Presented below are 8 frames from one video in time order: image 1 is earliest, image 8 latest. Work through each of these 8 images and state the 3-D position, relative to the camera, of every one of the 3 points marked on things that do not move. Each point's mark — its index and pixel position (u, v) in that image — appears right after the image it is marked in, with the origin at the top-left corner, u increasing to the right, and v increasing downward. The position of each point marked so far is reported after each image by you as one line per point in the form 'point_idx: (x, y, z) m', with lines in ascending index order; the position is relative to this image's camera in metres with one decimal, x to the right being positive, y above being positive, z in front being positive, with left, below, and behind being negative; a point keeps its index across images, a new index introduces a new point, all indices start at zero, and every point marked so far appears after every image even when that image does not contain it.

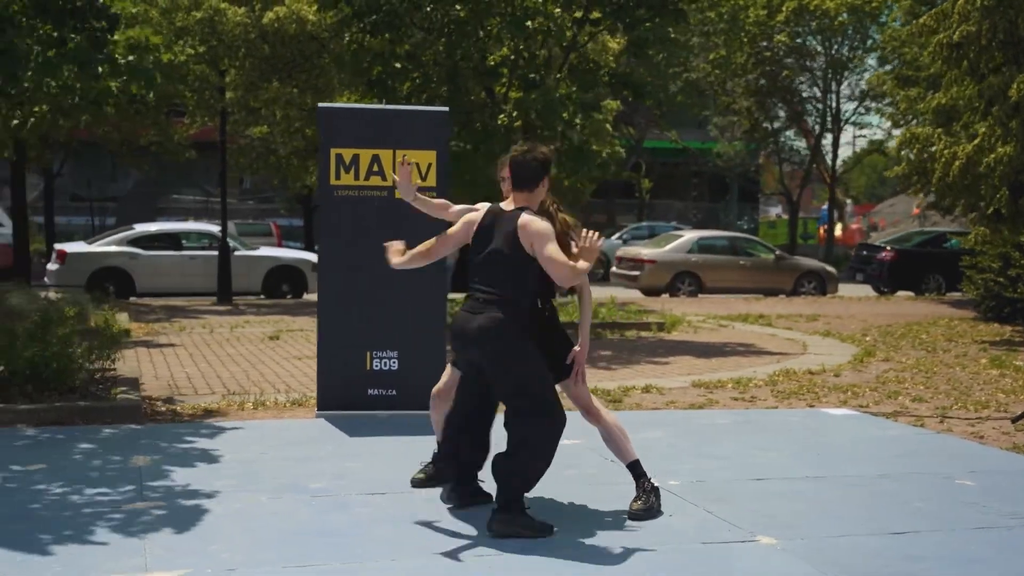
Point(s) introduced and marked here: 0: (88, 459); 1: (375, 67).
0: (-2.5, -1.0, +8.1) m
1: (-1.8, +2.8, +17.6) m
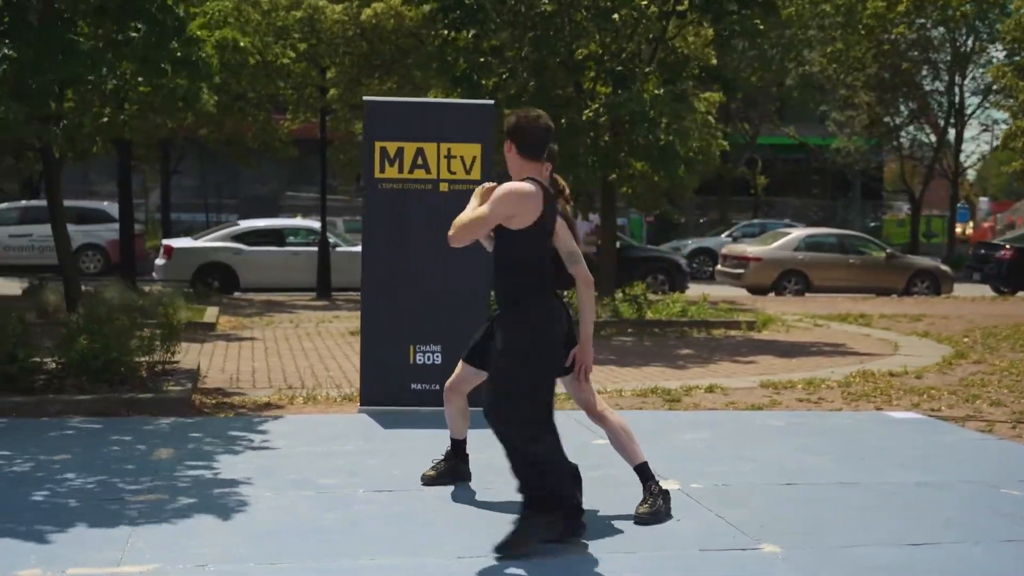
0: (-2.3, -1.0, +8.1) m
1: (-0.7, +2.9, +17.5) m
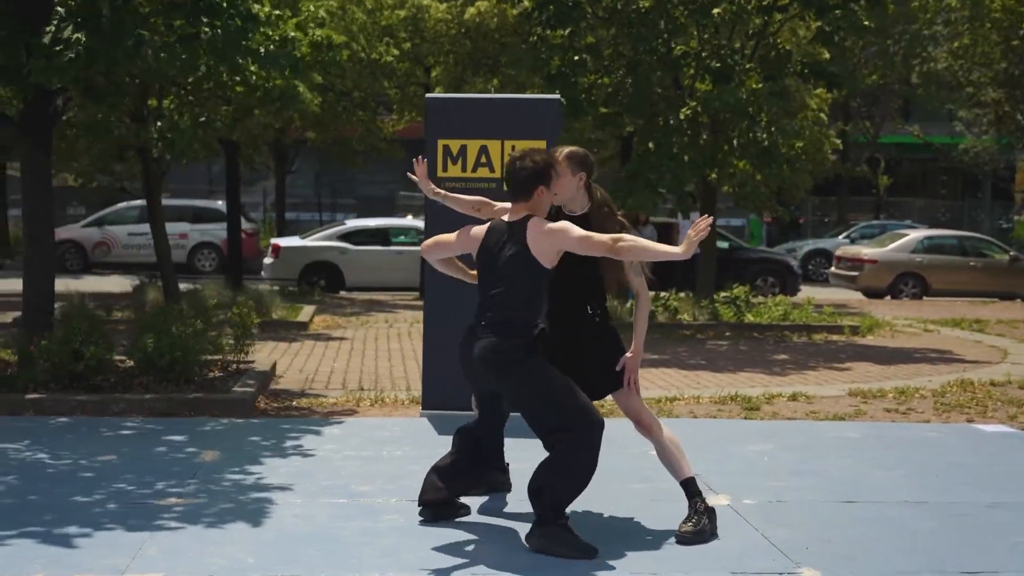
0: (-2.0, -1.0, +8.0) m
1: (+0.5, +2.9, +17.3) m
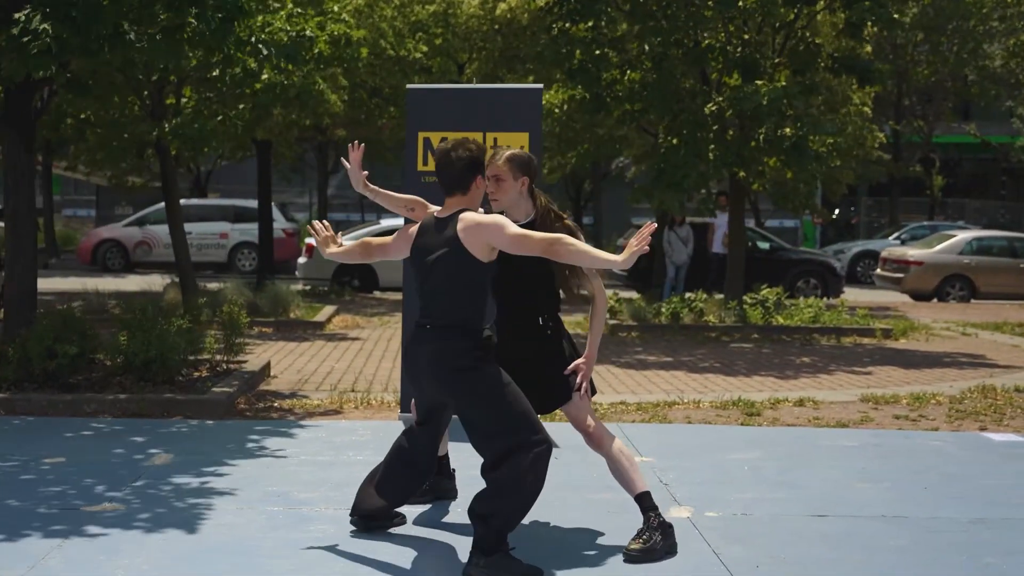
0: (-2.2, -0.9, +7.8) m
1: (+0.8, +2.9, +16.8) m
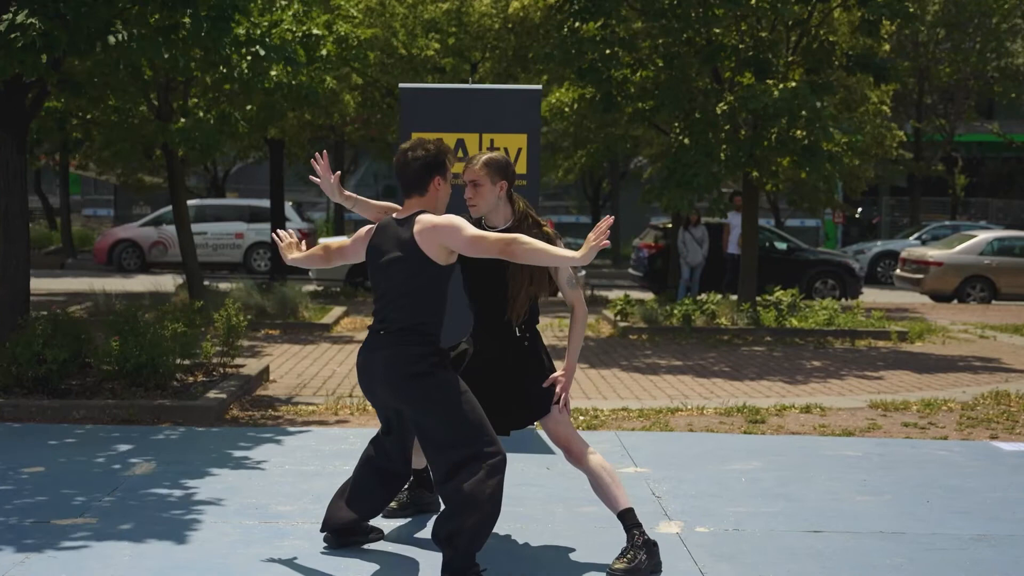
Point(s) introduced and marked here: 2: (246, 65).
0: (-2.3, -1.0, +7.6) m
1: (+0.9, +2.9, +16.6) m
2: (-3.0, +2.5, +15.4) m
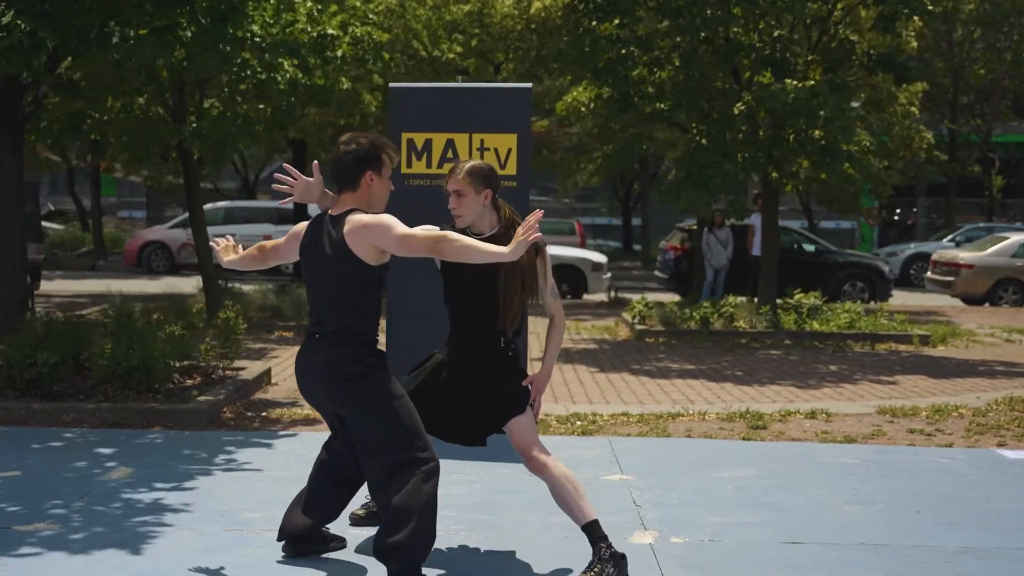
0: (-2.3, -1.0, +7.5) m
1: (+1.1, +2.8, +16.4) m
2: (-2.9, +2.5, +15.4) m
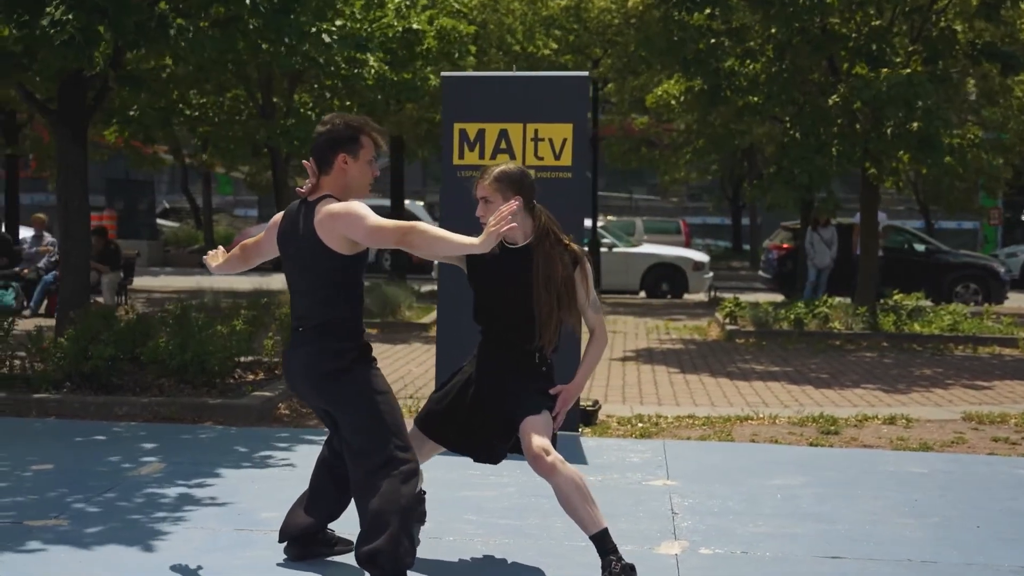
0: (-2.1, -0.9, +7.4) m
1: (+2.1, +2.8, +16.0) m
2: (-1.9, +2.5, +15.3) m
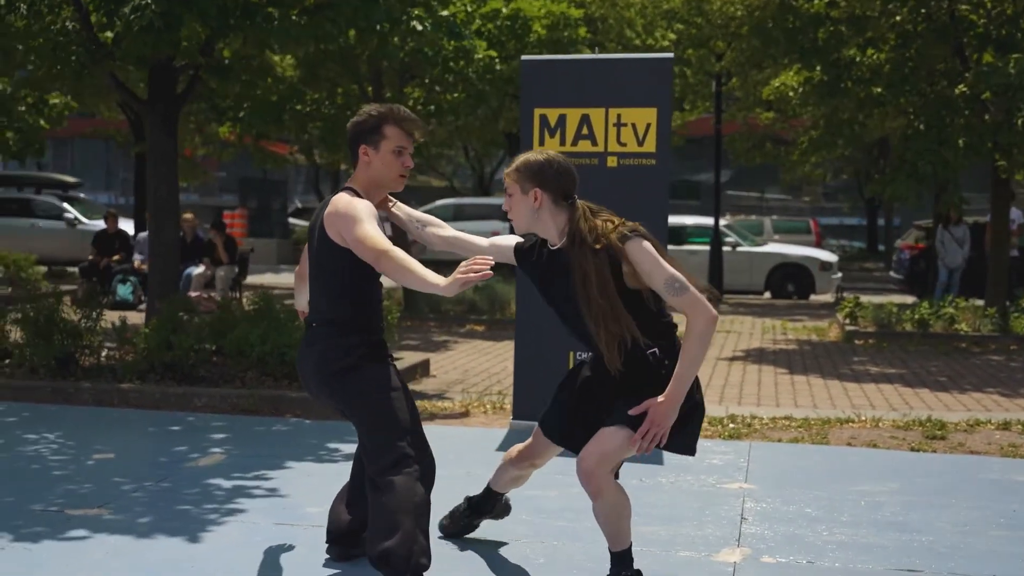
0: (-1.7, -0.9, +7.3) m
1: (+3.4, +2.9, +15.4) m
2: (-0.7, +2.6, +15.1) m
